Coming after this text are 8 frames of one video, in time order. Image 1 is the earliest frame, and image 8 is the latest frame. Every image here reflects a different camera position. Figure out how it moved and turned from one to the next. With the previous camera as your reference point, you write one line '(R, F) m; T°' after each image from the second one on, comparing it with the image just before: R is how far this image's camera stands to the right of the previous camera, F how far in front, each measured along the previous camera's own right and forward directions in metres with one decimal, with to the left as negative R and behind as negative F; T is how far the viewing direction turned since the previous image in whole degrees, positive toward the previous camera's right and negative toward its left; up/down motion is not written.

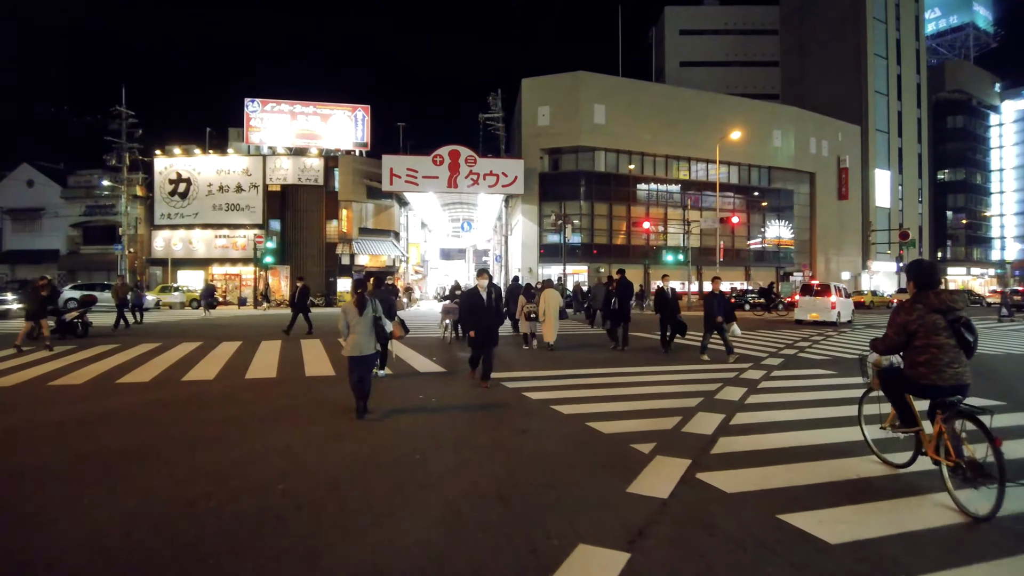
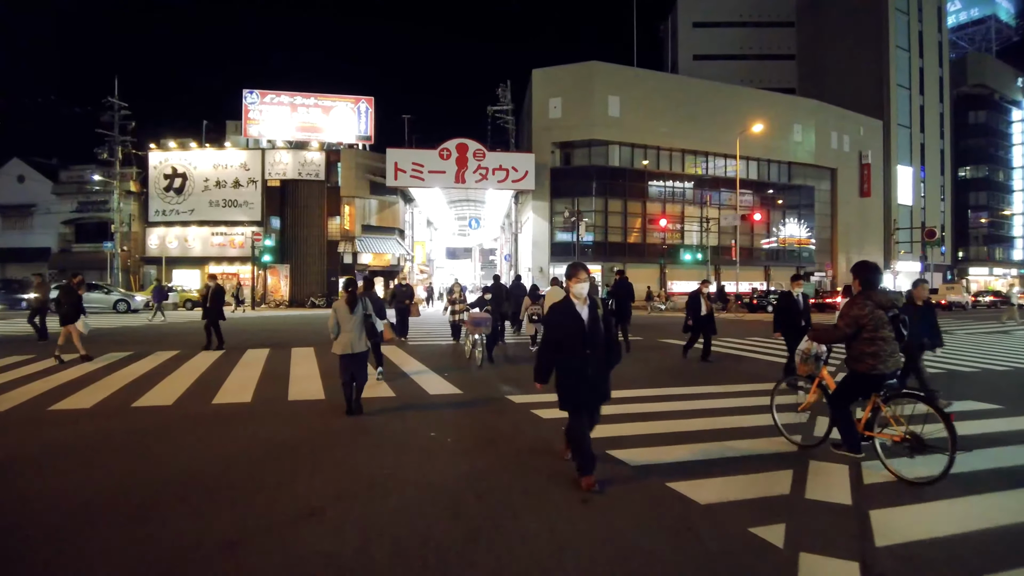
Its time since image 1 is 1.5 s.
(-0.3, +1.9) m; 0°
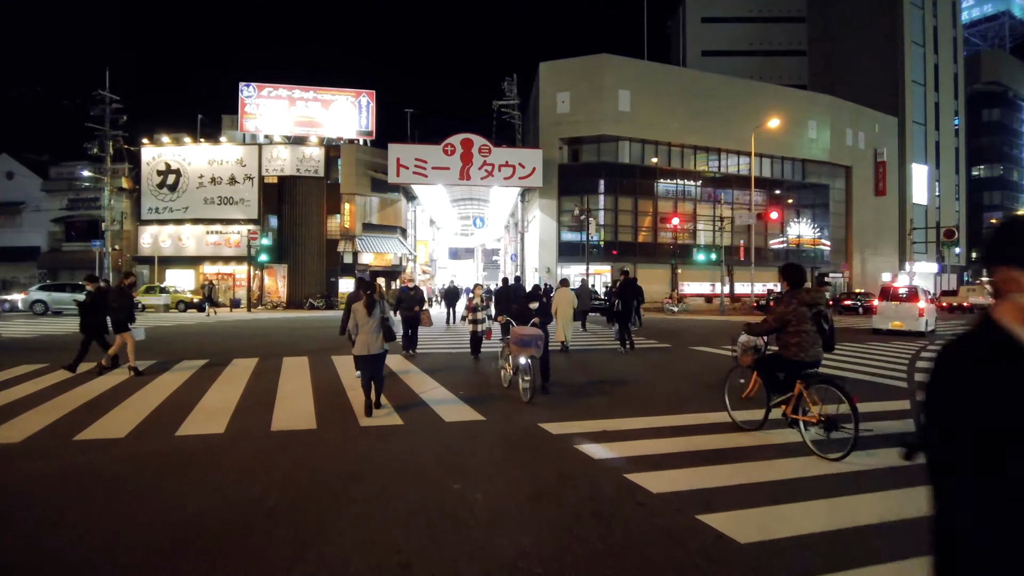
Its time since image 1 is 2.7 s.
(-0.3, +1.5) m; 0°
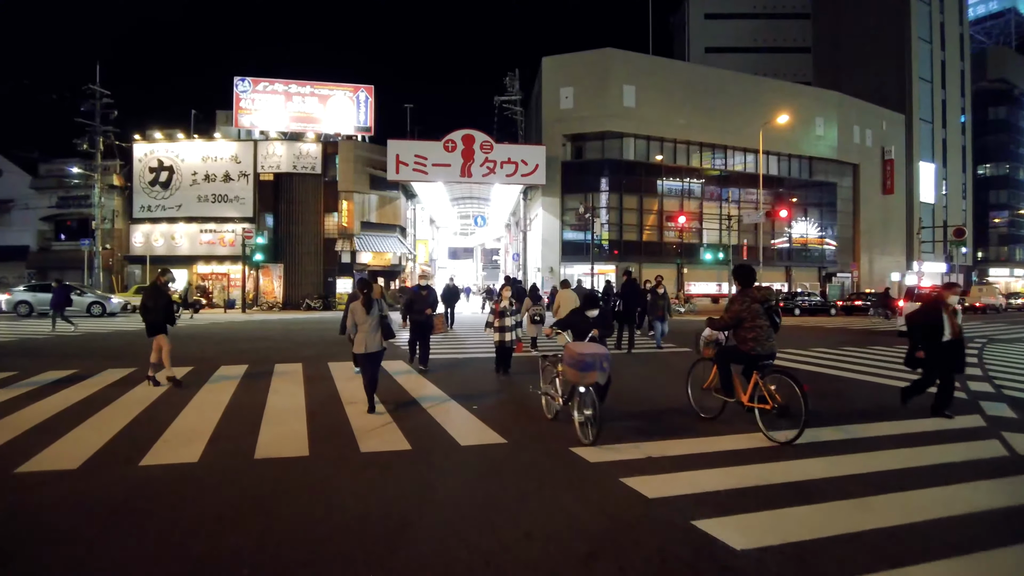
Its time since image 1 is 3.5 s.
(-0.3, +1.0) m; 0°
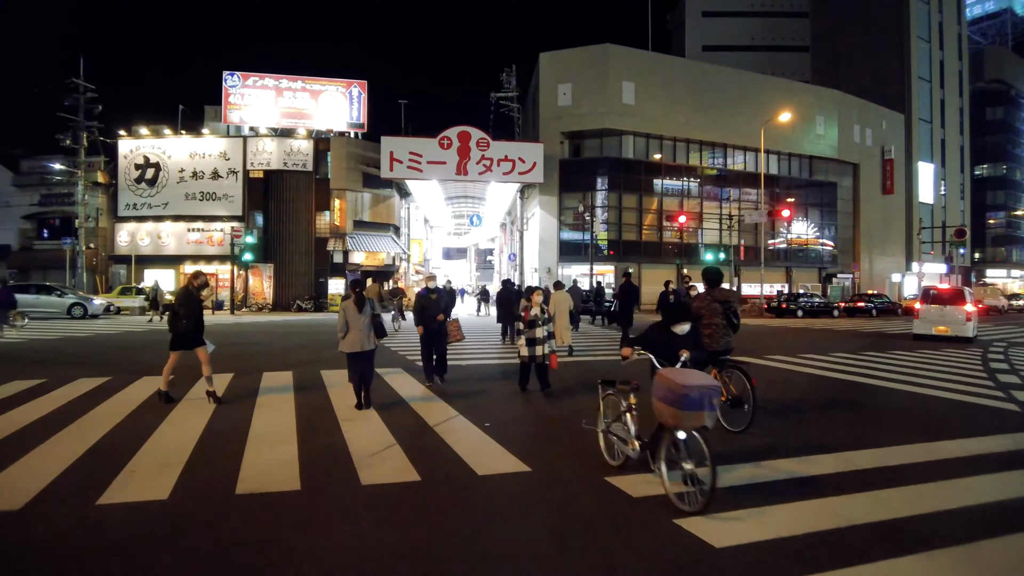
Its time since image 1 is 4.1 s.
(-0.2, +0.9) m; +1°
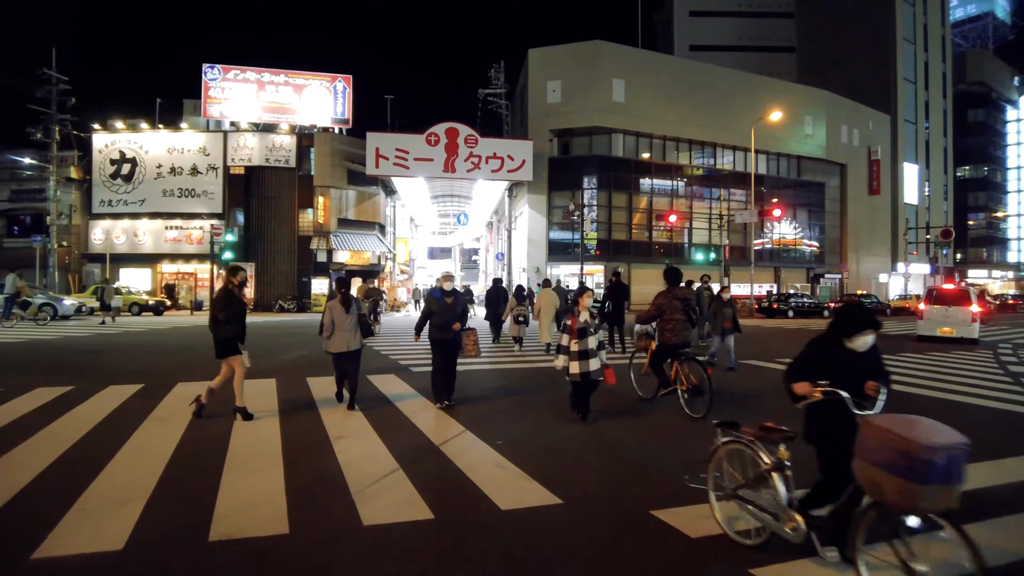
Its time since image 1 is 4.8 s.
(-0.3, +0.7) m; +2°
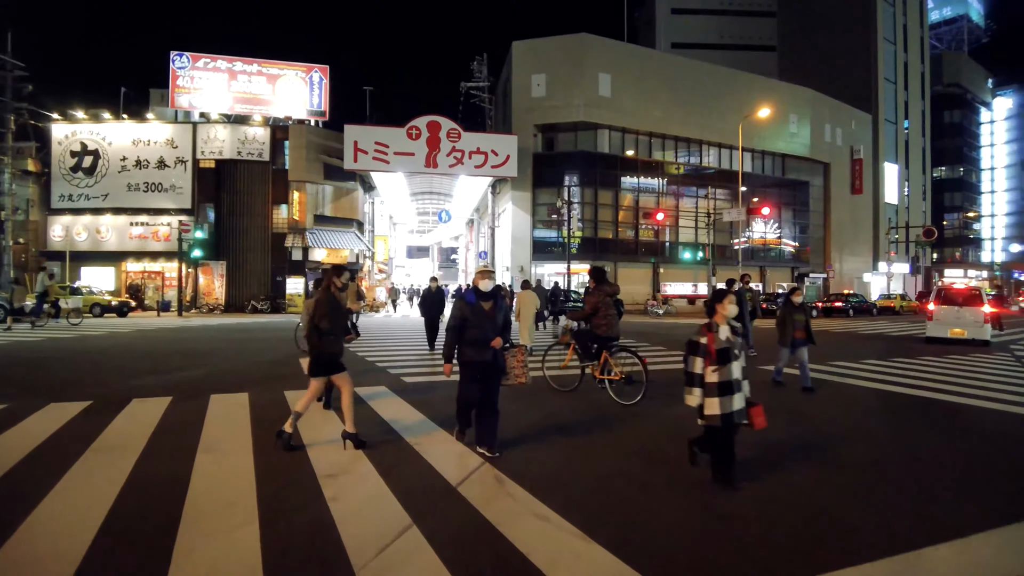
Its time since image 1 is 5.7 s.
(-0.4, +1.1) m; +2°
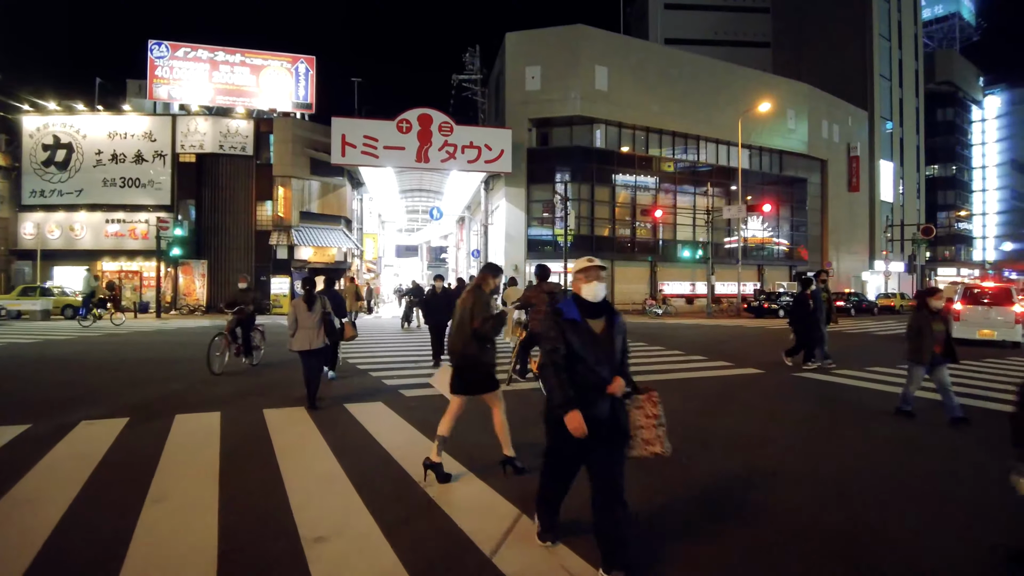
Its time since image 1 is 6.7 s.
(-0.3, +1.2) m; +1°
